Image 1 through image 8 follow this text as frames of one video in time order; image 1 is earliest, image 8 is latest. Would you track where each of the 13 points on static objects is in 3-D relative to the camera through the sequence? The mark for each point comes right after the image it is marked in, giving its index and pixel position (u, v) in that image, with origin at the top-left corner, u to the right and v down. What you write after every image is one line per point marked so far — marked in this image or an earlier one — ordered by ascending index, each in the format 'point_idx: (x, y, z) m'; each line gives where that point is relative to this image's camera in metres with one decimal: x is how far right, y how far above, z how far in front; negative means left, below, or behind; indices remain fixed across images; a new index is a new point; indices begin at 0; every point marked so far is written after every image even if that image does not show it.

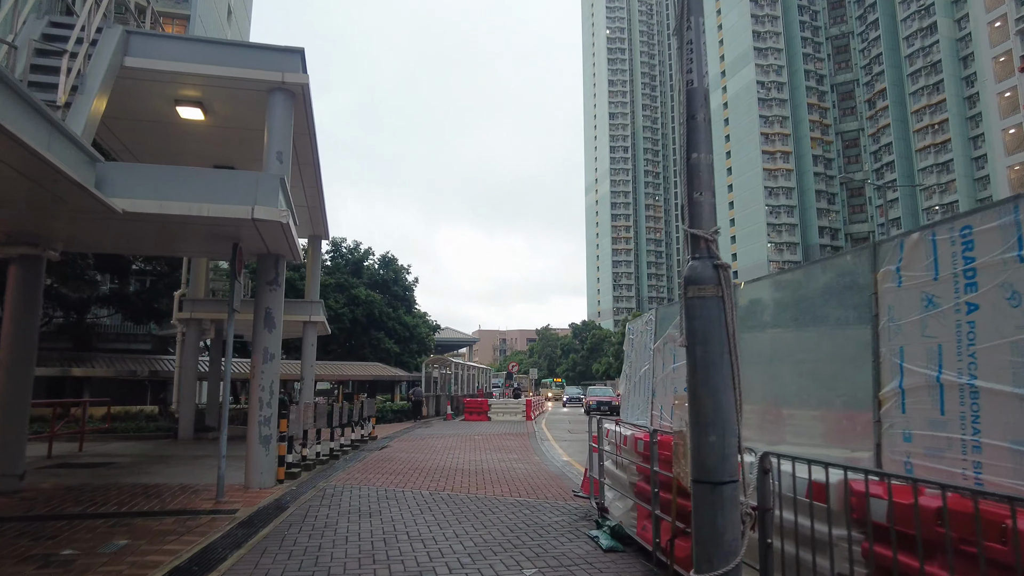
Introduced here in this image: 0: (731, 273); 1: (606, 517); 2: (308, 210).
0: (+1.2, +0.1, +3.3) m
1: (+1.0, -2.3, +6.3) m
2: (-5.4, +2.1, +16.7) m
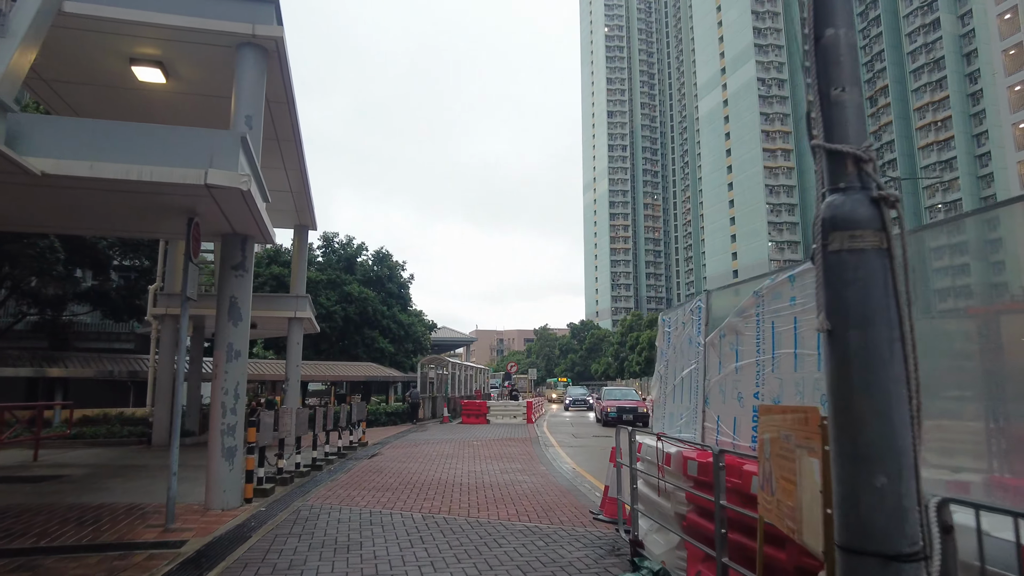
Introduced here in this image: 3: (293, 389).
0: (+1.3, +0.2, +2.1) m
1: (+1.0, -2.2, +5.1) m
2: (-5.4, +2.2, +15.5) m
3: (-5.8, -2.7, +16.7) m
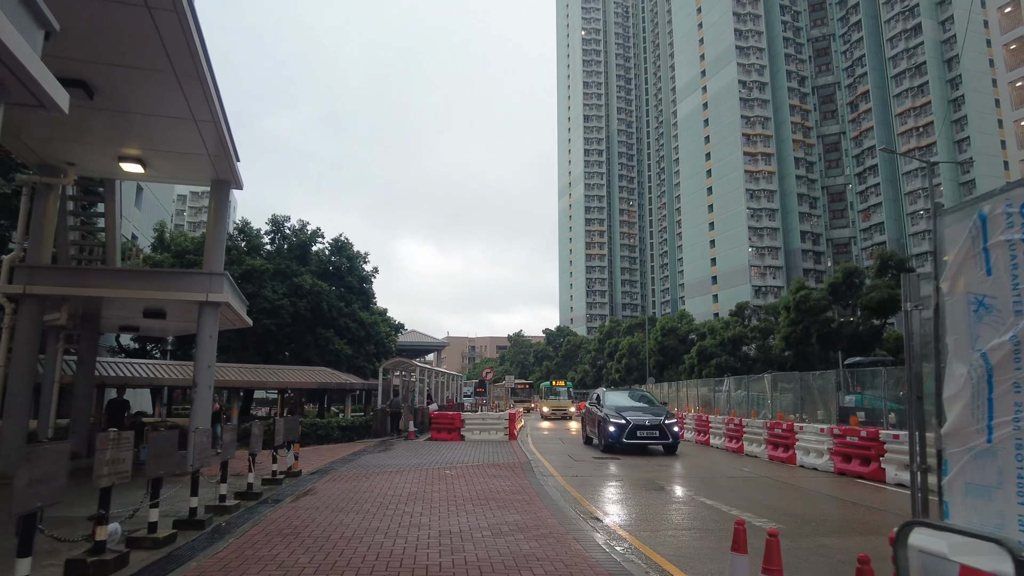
0: (+1.7, +0.9, -1.7) m
1: (+1.3, -1.6, +1.2) m
2: (-5.6, +2.7, +11.4) m
3: (-6.1, -2.2, +12.5) m
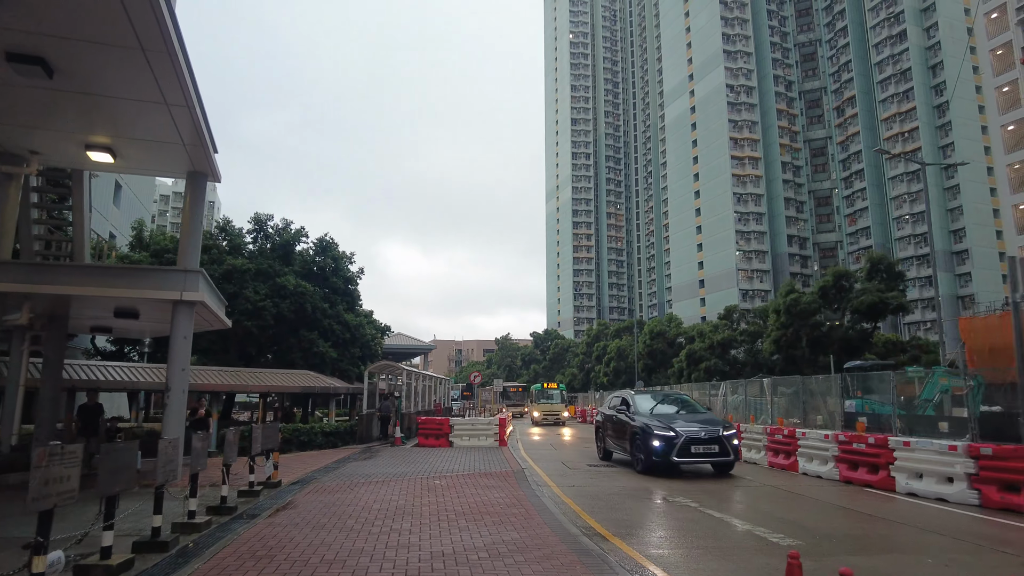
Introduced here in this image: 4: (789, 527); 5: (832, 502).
0: (+1.8, +0.9, -2.3) m
1: (+1.4, -1.5, +0.6) m
2: (-5.7, +2.8, +10.7) m
3: (-6.2, -2.2, +11.8) m
4: (+3.6, -3.1, +8.2) m
5: (+5.3, -3.6, +10.5) m
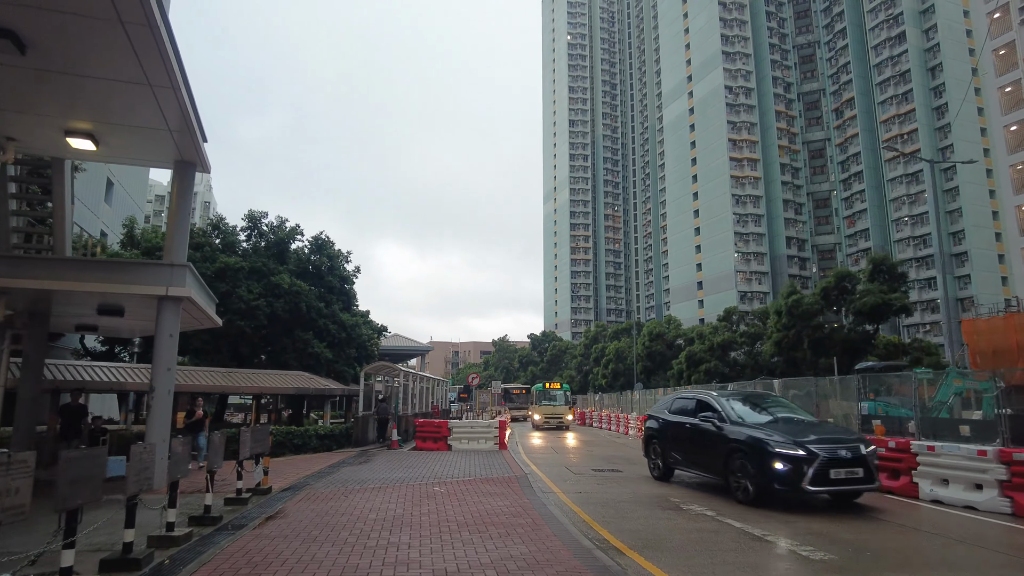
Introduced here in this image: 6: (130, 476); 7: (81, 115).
0: (+2.0, +1.1, -2.9) m
1: (+1.5, -1.4, +0.1) m
2: (-5.6, +2.9, +10.1) m
3: (-6.2, -2.1, +11.1) m
4: (+3.7, -3.0, +7.6) m
5: (+5.4, -3.5, +9.9) m
6: (-3.4, -1.7, +5.6) m
7: (-7.0, +2.8, +10.2) m
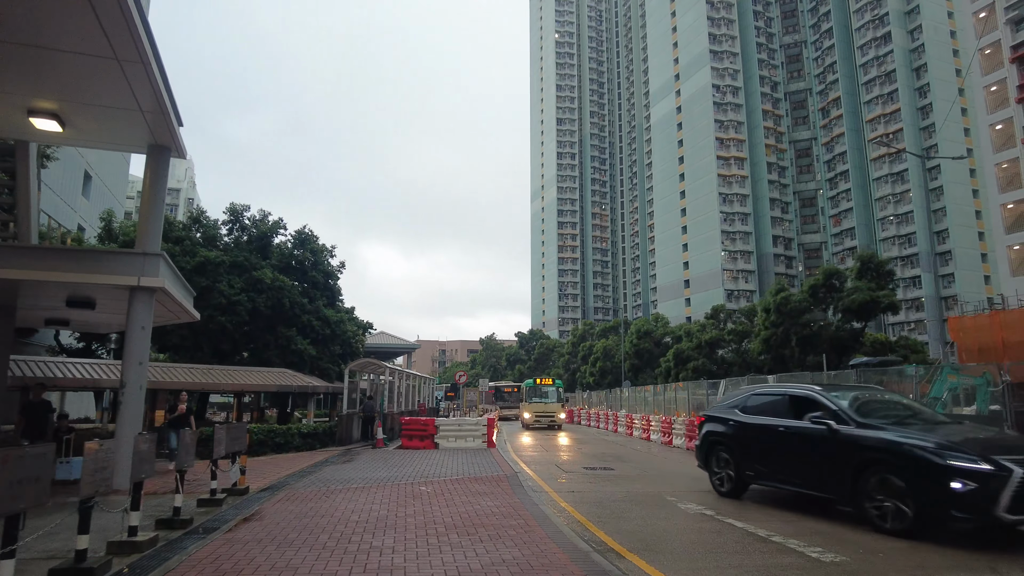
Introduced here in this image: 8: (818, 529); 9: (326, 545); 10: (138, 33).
0: (+2.1, +1.2, -3.3) m
1: (+1.6, -1.3, -0.3) m
2: (-5.7, +3.0, +9.5) m
3: (-6.3, -1.9, +10.6) m
4: (+3.6, -2.9, +7.2) m
5: (+5.2, -3.3, +9.6) m
6: (-3.5, -1.5, +5.1) m
7: (-7.1, +3.0, +9.6) m
8: (+3.7, -3.0, +7.8) m
9: (-1.8, -2.6, +6.4) m
10: (-4.8, +3.3, +8.2) m
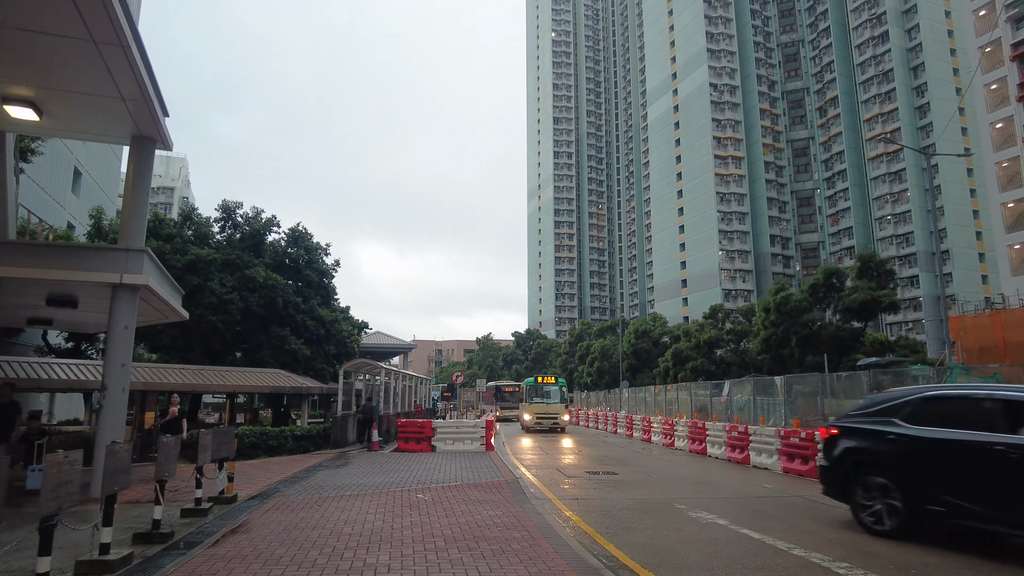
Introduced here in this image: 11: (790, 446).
0: (+2.2, +1.2, -3.7) m
1: (+1.7, -1.2, -0.8) m
2: (-5.7, +3.1, +9.0) m
3: (-6.3, -1.9, +10.1) m
4: (+3.6, -2.9, +6.8) m
5: (+5.2, -3.3, +9.1) m
6: (-3.4, -1.5, +4.6) m
7: (-7.1, +3.0, +9.1) m
8: (+3.8, -3.0, +7.4) m
9: (-1.8, -2.6, +5.9) m
10: (-4.8, +3.3, +7.7) m
11: (+6.2, -3.5, +13.9) m
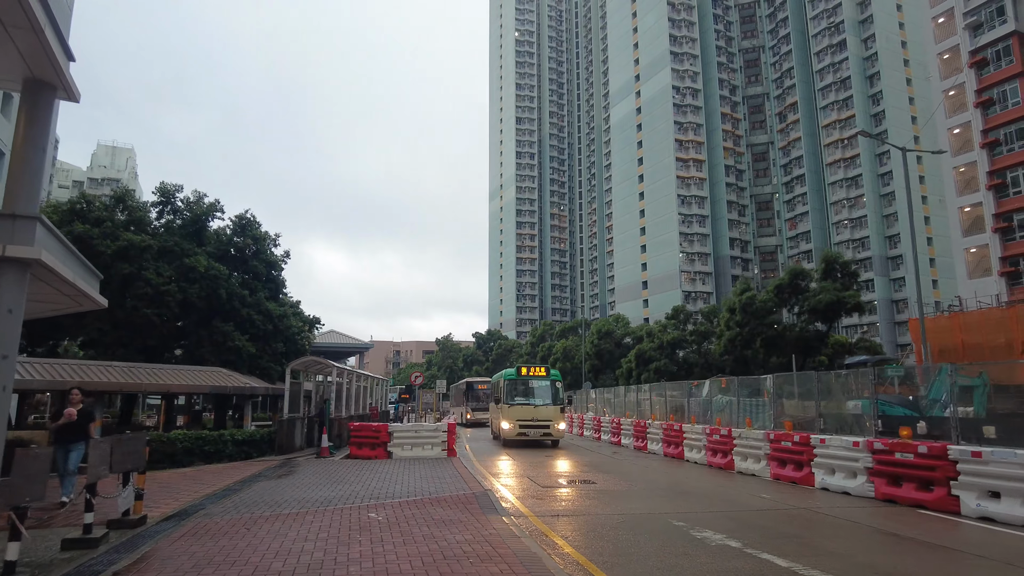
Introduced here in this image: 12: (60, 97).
0: (+2.7, +1.5, -5.0) m
1: (+2.0, -1.0, -2.1) m
2: (-6.0, +3.4, +7.2) m
3: (-6.7, -1.6, +8.2) m
4: (+3.4, -2.6, +5.6) m
5: (+4.9, -3.1, +8.0) m
6: (-3.5, -1.2, +3.0) m
7: (-7.4, +3.4, +7.2) m
8: (+3.5, -2.7, +6.2) m
9: (-1.9, -2.3, +4.3) m
10: (-4.9, +3.6, +5.9) m
11: (+5.5, -3.3, +12.8) m
12: (-6.8, +2.9, +9.5) m
